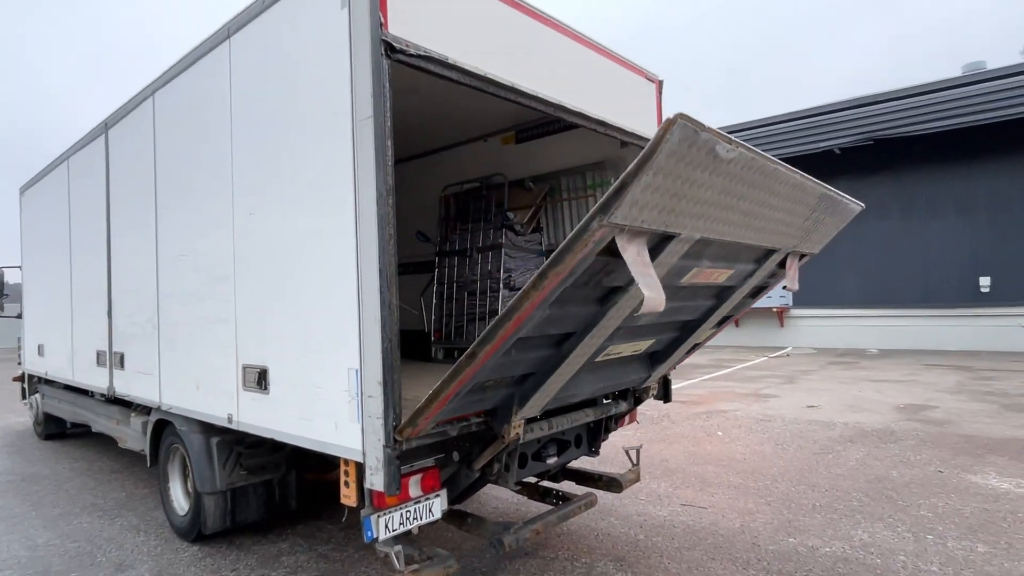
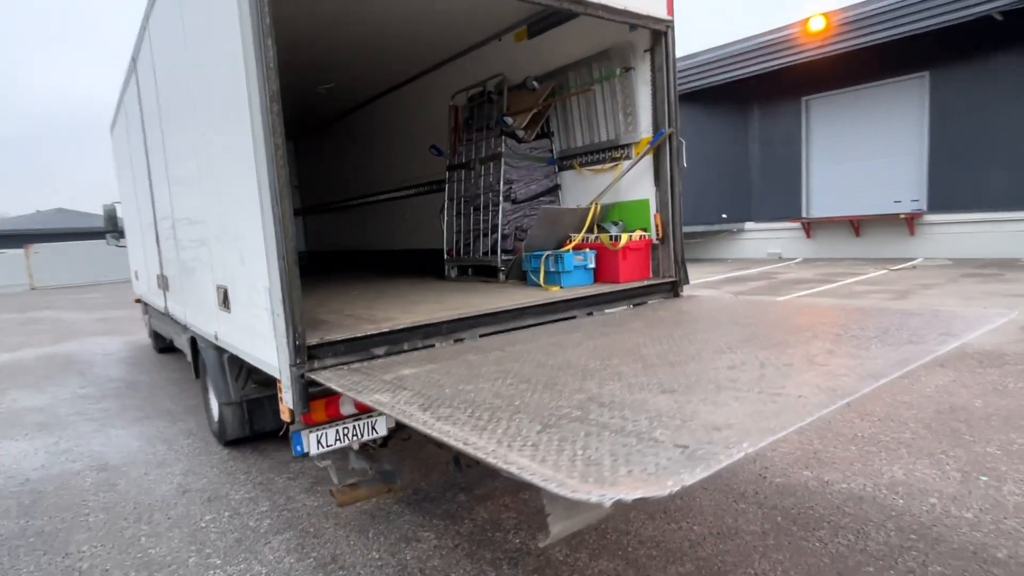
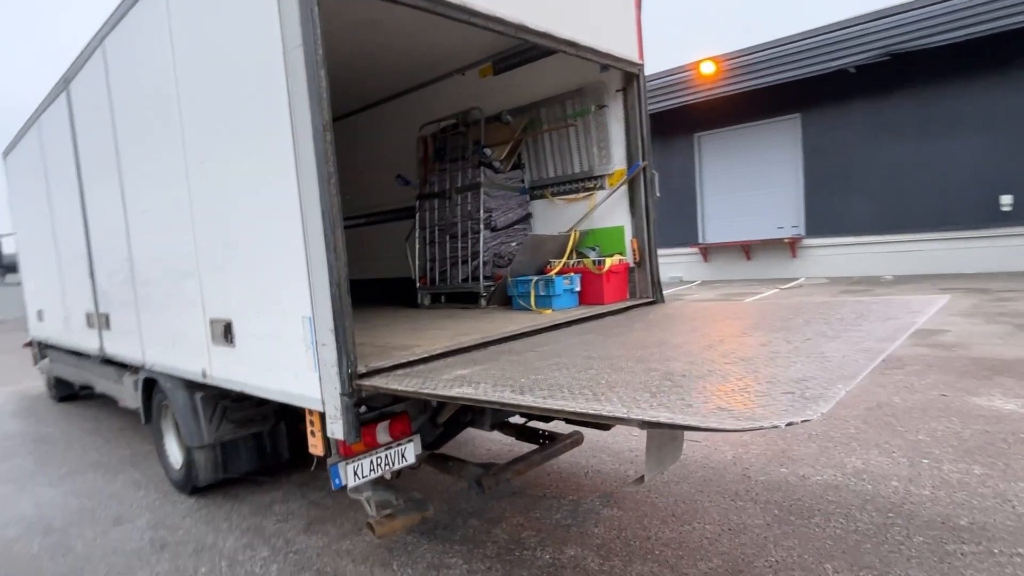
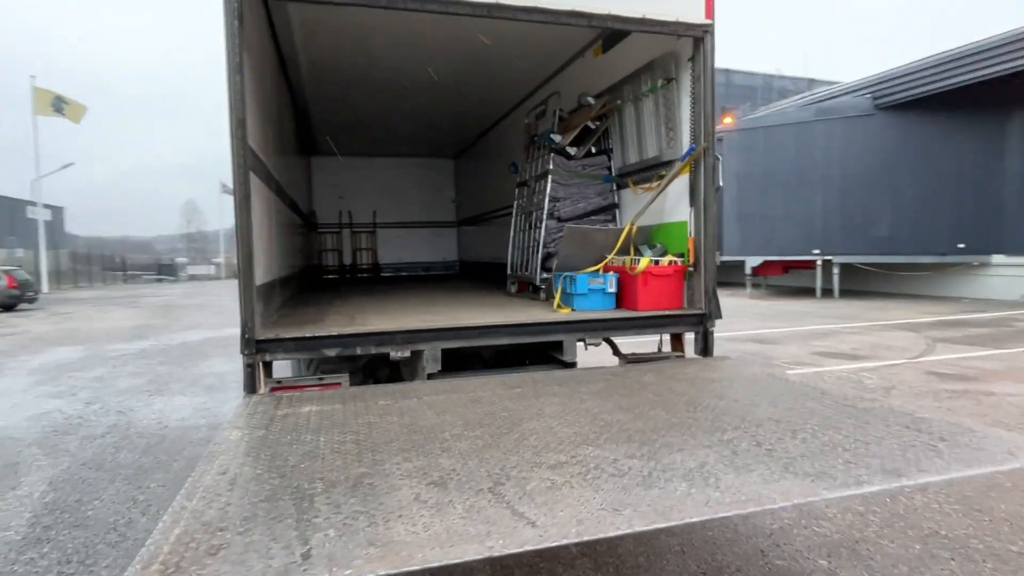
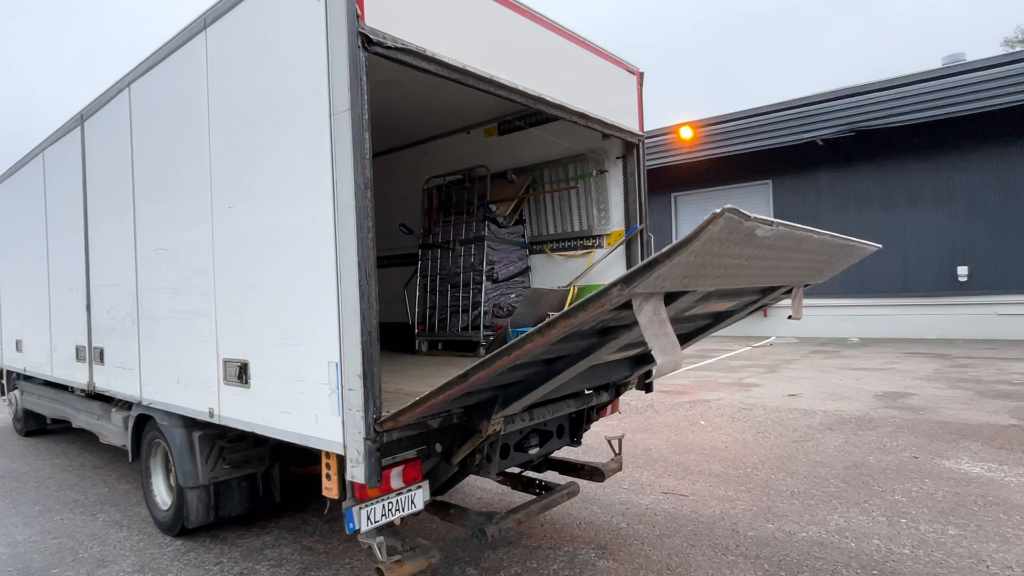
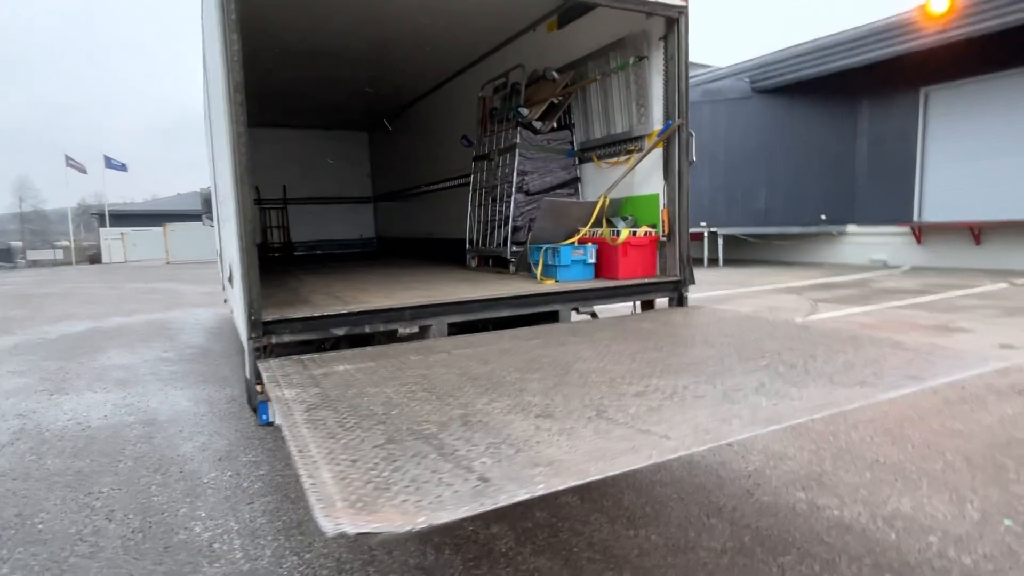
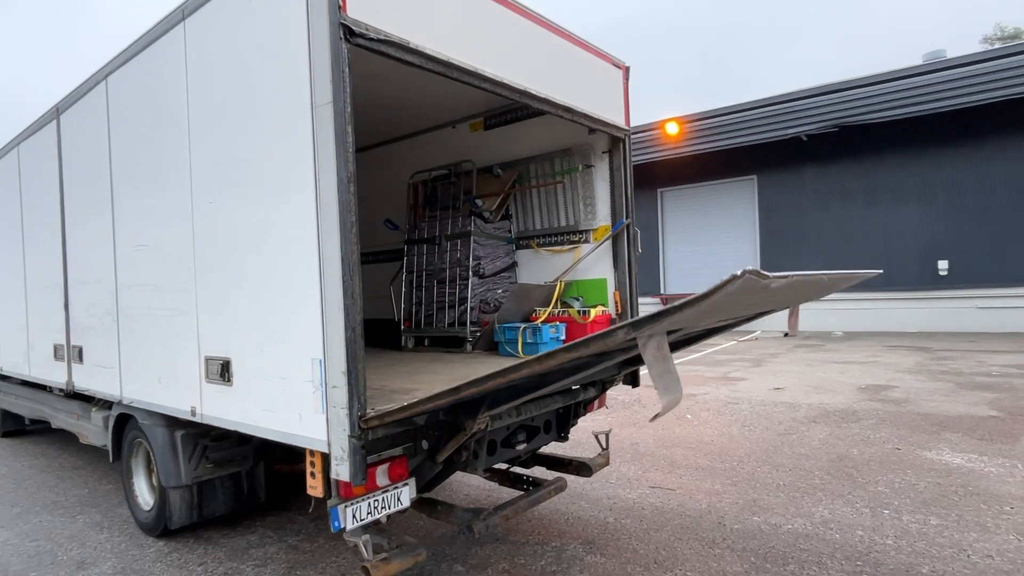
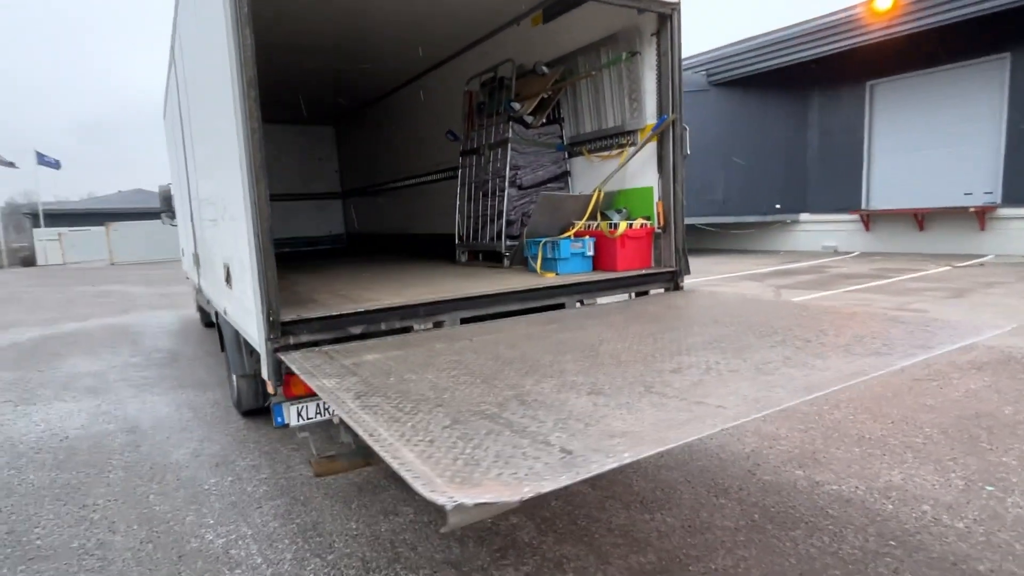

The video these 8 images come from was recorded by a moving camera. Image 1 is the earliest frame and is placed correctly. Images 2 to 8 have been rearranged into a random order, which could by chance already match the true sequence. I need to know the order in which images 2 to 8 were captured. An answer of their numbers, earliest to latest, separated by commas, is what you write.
5, 7, 3, 2, 8, 6, 4
